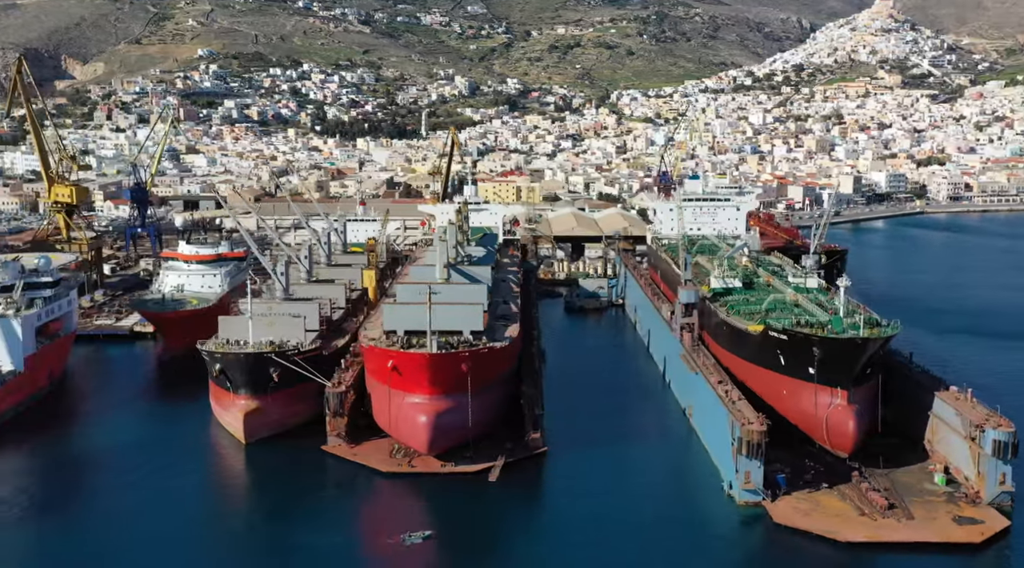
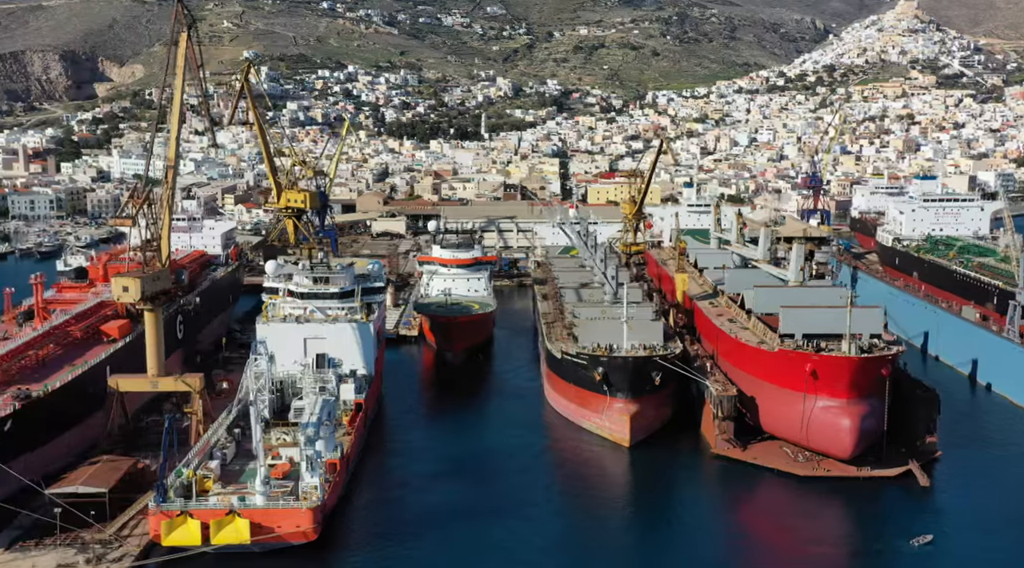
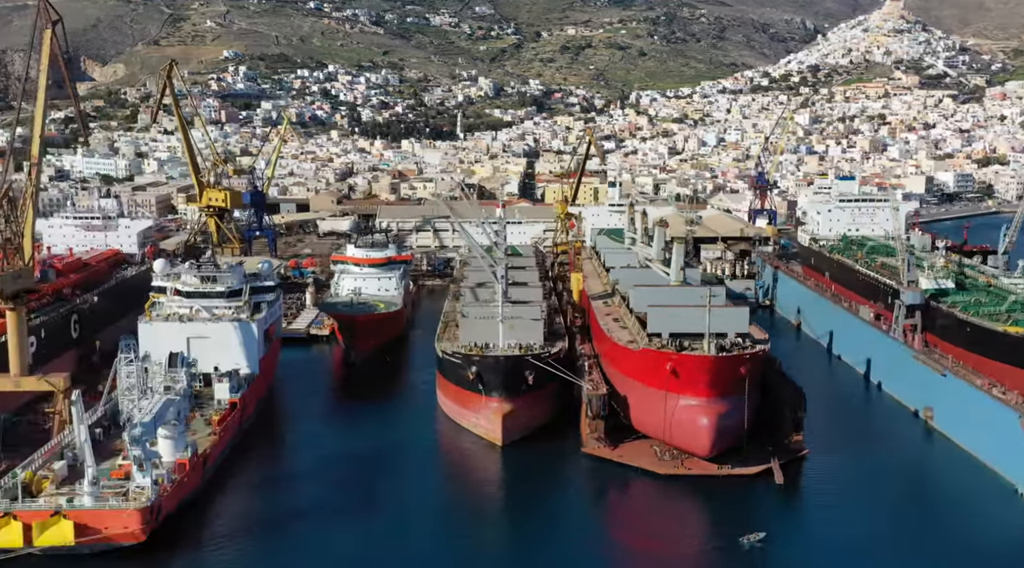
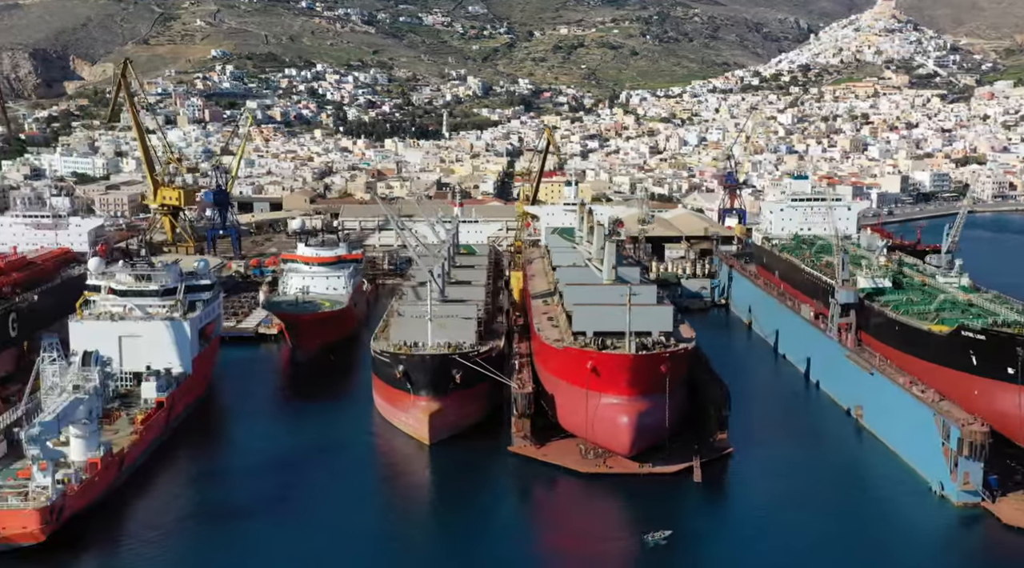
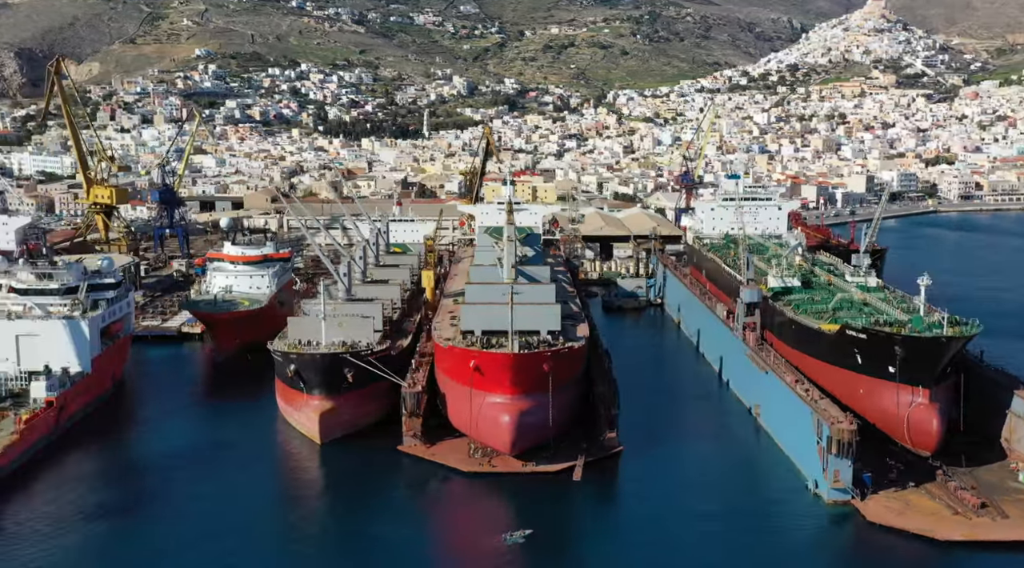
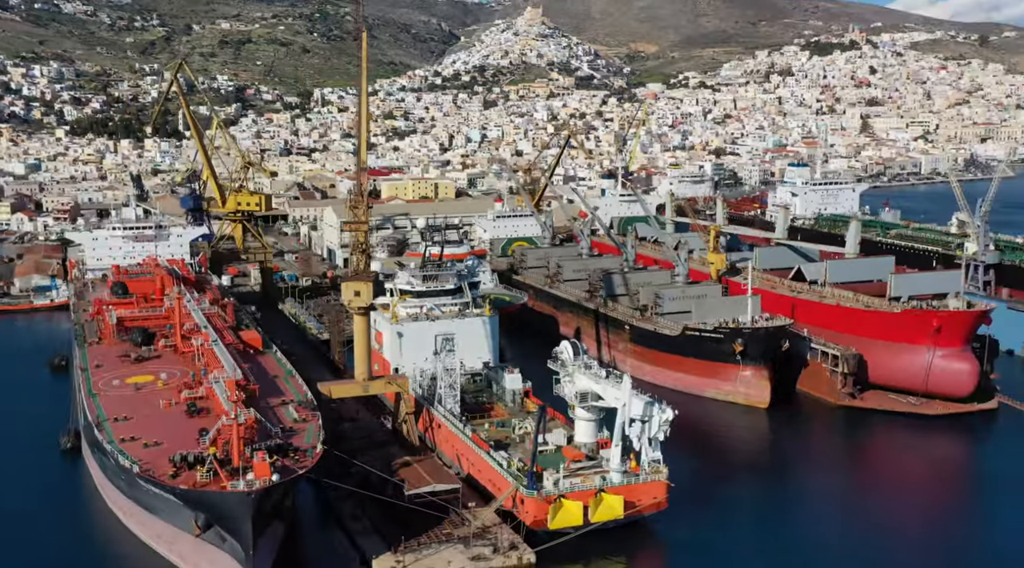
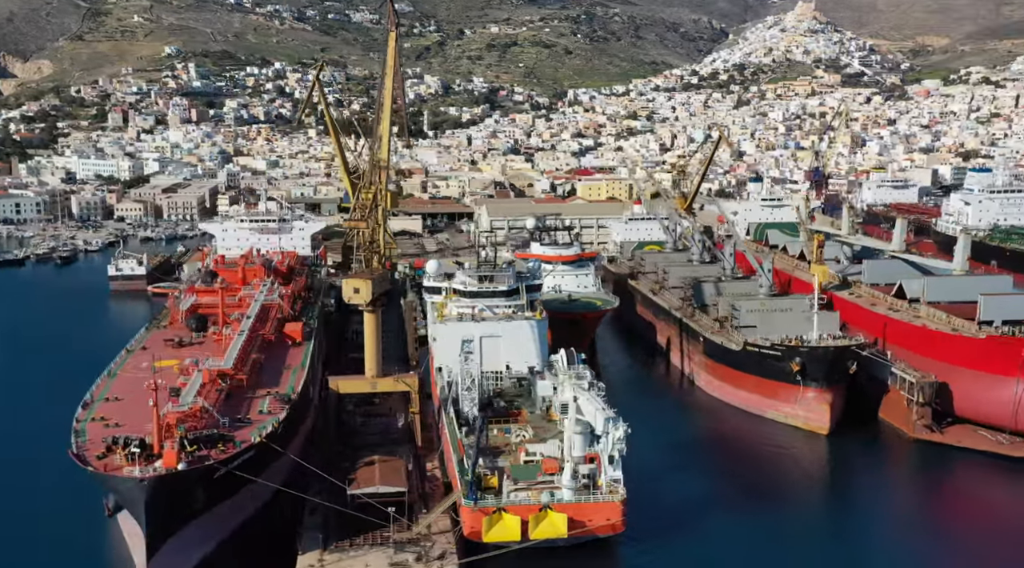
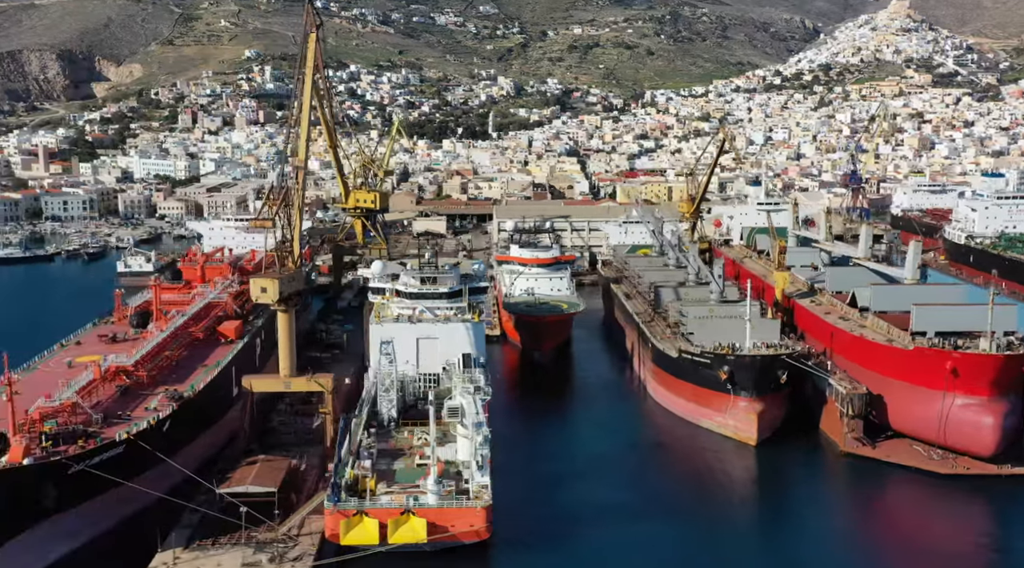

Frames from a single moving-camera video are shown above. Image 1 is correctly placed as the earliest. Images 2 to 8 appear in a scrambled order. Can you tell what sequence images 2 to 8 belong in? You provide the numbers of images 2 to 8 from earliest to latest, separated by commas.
5, 4, 3, 2, 8, 7, 6
